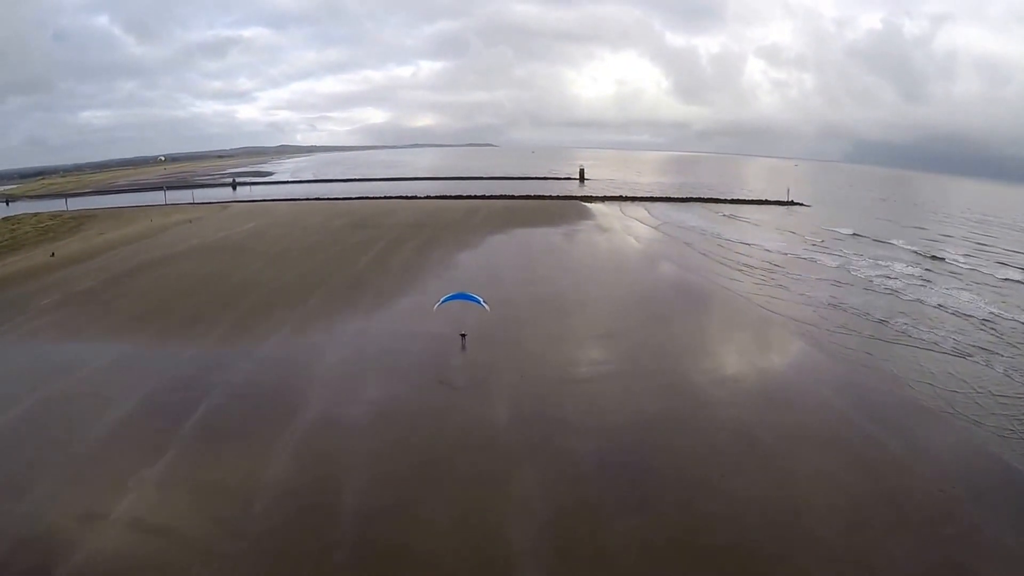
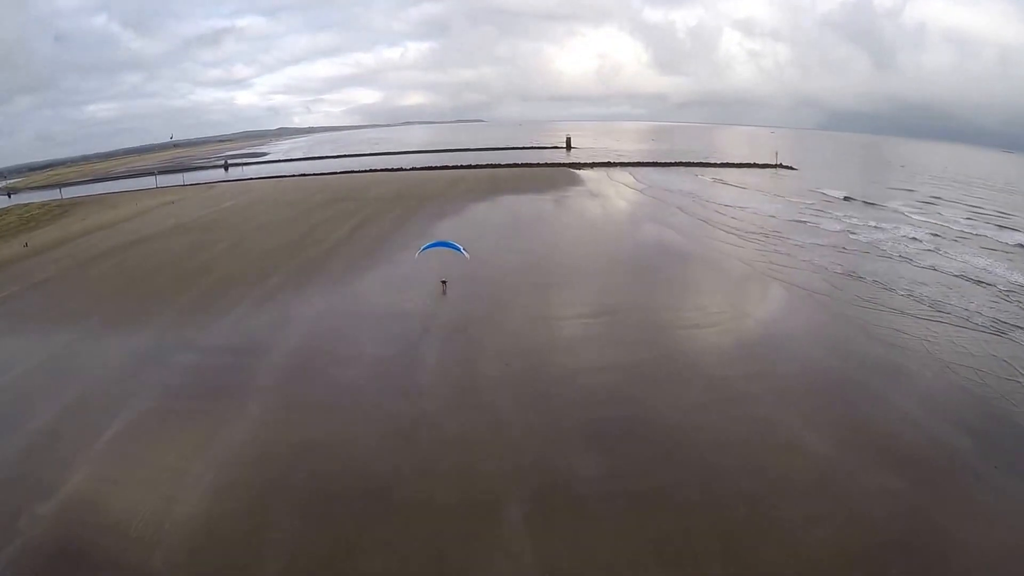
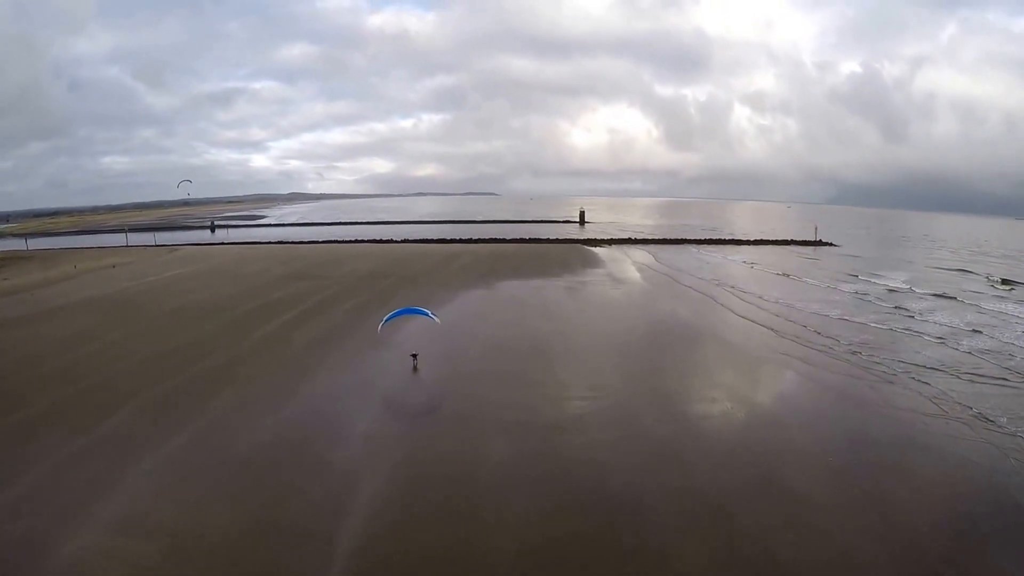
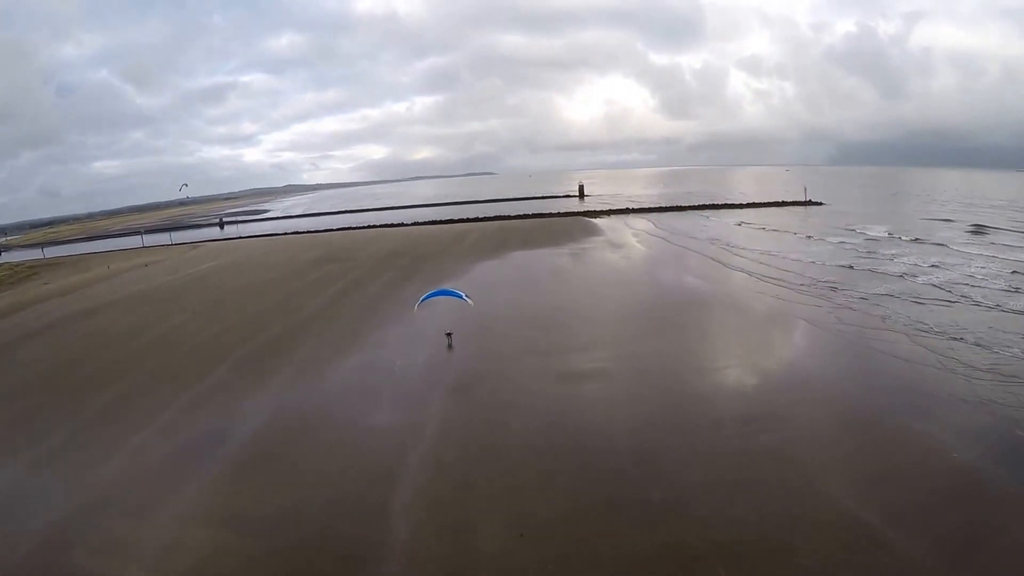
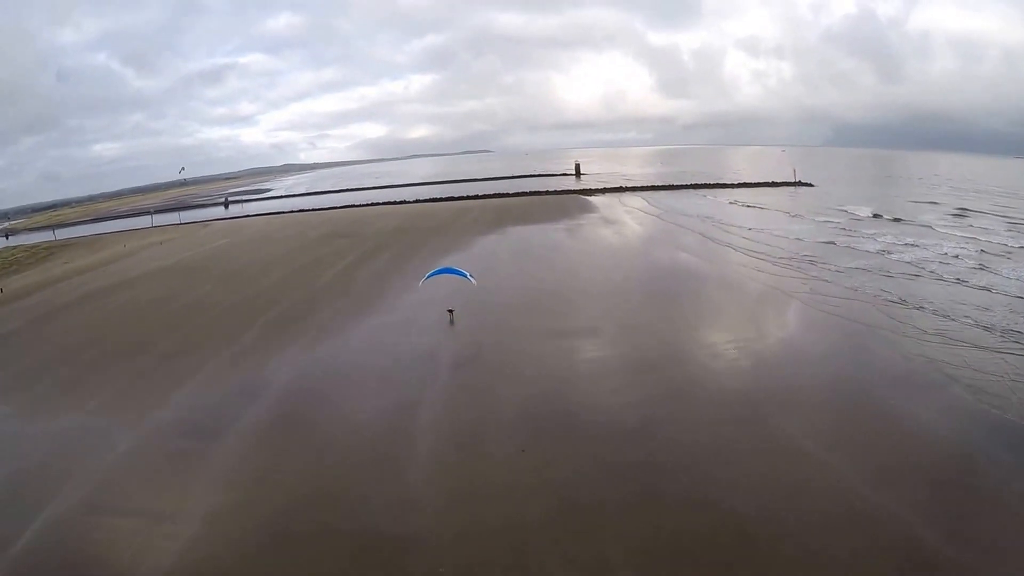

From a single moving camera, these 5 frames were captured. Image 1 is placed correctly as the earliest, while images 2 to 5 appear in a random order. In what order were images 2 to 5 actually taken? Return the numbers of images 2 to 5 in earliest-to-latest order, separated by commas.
2, 5, 4, 3
